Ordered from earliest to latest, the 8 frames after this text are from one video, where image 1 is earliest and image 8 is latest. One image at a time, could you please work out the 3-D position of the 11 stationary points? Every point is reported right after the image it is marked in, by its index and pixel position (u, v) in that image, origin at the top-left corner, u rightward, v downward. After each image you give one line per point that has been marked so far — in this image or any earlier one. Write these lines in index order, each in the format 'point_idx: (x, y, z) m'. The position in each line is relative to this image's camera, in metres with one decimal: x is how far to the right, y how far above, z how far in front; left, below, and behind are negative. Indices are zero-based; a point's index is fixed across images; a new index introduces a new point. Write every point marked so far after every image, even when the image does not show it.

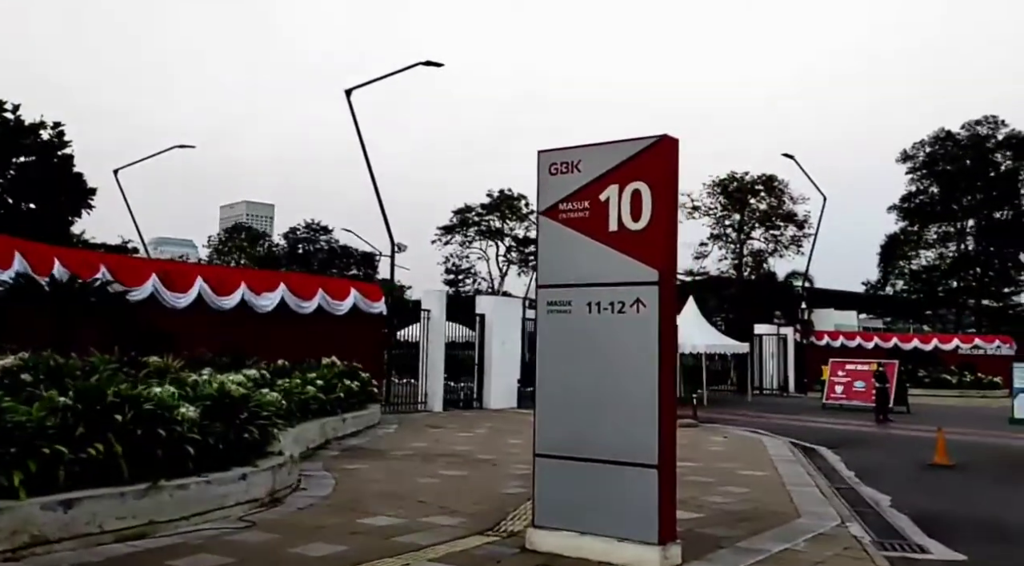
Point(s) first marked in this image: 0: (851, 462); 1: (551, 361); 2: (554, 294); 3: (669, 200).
0: (+6.0, -3.1, +15.8) m
1: (+0.4, -0.5, +7.3) m
2: (+0.4, +0.1, +7.4) m
3: (+1.4, +0.9, +7.0) m
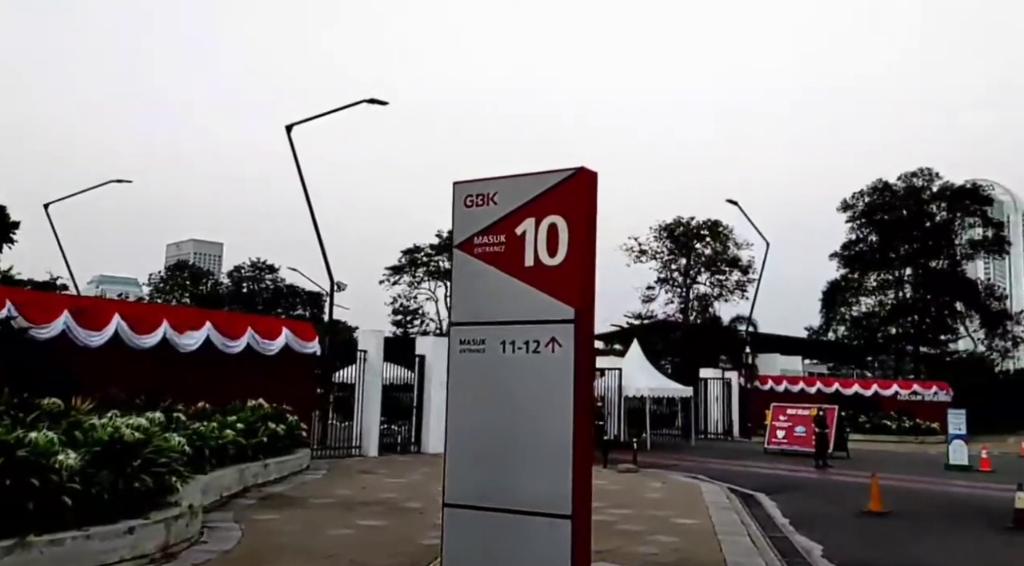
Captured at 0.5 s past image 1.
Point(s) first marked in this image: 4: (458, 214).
0: (+4.8, -4.0, +15.6) m
1: (-0.5, -1.0, +7.1) m
2: (-0.4, -0.4, +7.1) m
3: (+0.6, +0.4, +6.8) m
4: (-0.5, +0.6, +7.3) m
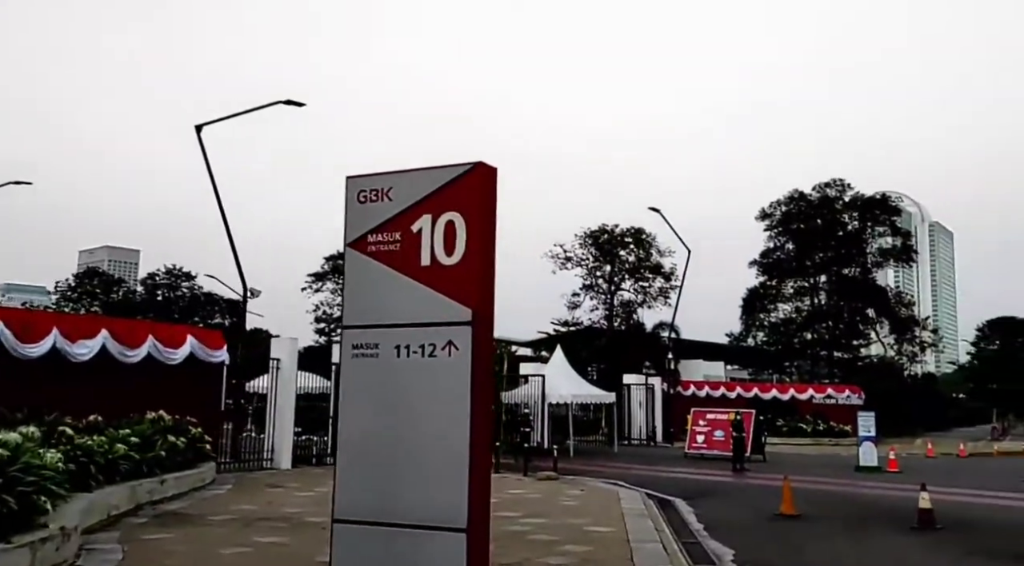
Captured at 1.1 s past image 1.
0: (+3.3, -4.1, +15.5) m
1: (-1.3, -1.0, +6.7) m
2: (-1.2, -0.4, +6.7) m
3: (-0.2, +0.4, +6.5) m
4: (-1.3, +0.6, +6.9) m
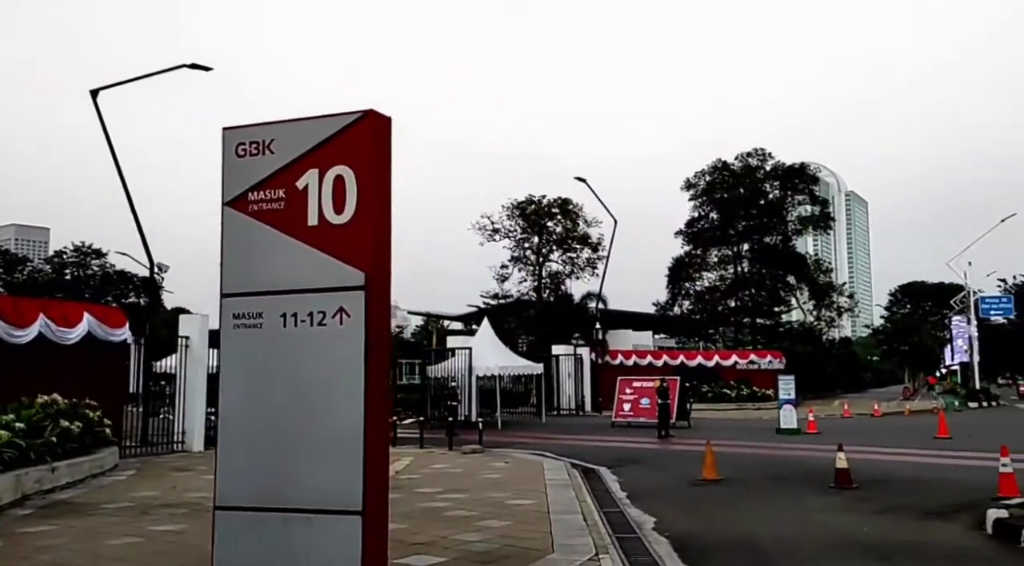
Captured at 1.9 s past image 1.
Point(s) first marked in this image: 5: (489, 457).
0: (+2.0, -3.5, +15.3) m
1: (-2.0, -0.8, +6.1) m
2: (-1.9, -0.1, +6.1) m
3: (-0.9, +0.6, +5.9) m
4: (-2.0, +0.8, +6.2) m
5: (-0.5, -3.8, +19.3) m
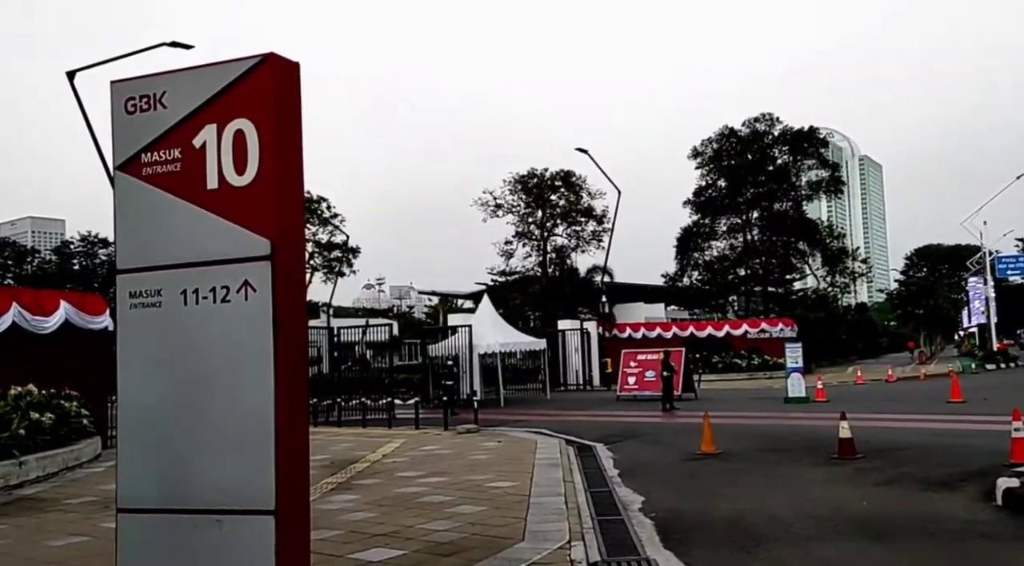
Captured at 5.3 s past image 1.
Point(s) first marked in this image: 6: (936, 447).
0: (+1.8, -3.0, +14.7) m
1: (-2.4, -0.6, +5.4) m
2: (-2.3, 0.0, +5.4) m
3: (-1.3, +0.8, +5.2) m
4: (-2.5, +1.0, +5.5) m
5: (-0.6, -3.3, +18.7) m
6: (+6.8, -2.6, +14.1) m
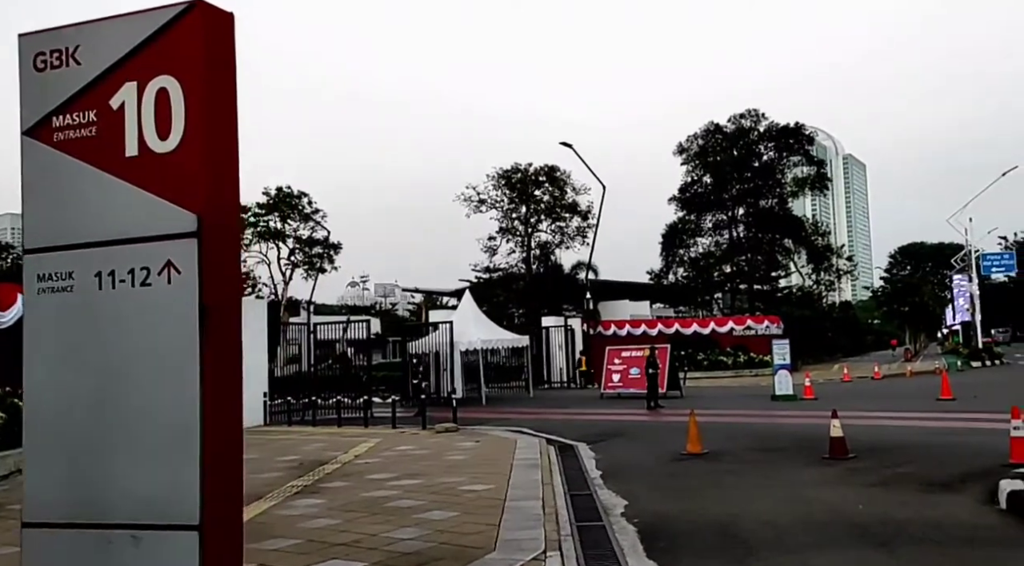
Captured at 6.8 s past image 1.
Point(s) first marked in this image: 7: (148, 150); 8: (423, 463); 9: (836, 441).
0: (+1.4, -2.9, +14.1) m
1: (-2.6, -0.5, +4.7) m
2: (-2.5, +0.1, +4.8) m
3: (-1.5, +0.9, +4.5) m
4: (-2.7, +1.1, +4.8) m
5: (-1.0, -3.1, +18.1) m
6: (+6.5, -2.5, +13.6) m
7: (-1.9, +0.7, +4.6) m
8: (-1.4, -2.8, +13.7) m
9: (+4.7, -2.3, +12.7) m
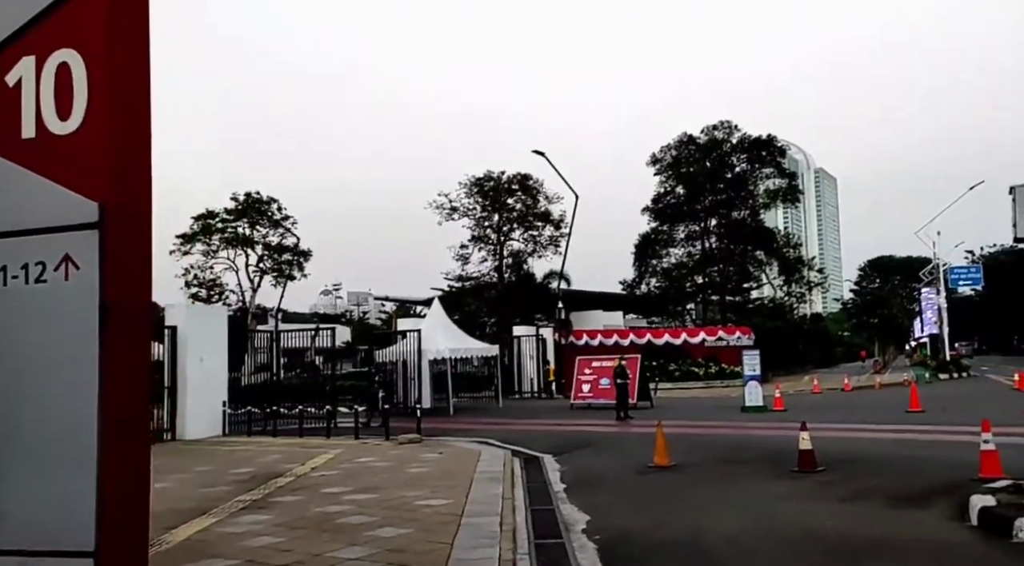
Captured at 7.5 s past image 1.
0: (+0.8, -3.0, +13.7) m
1: (-2.9, -0.5, +4.2) m
2: (-2.8, +0.1, +4.3) m
3: (-1.8, +0.9, +4.1) m
4: (-3.0, +1.1, +4.4) m
5: (-1.8, -3.3, +17.6) m
6: (+5.9, -2.7, +13.3) m
7: (-2.2, +0.7, +4.1) m
8: (-2.0, -2.9, +13.2) m
9: (+4.2, -2.4, +12.4) m
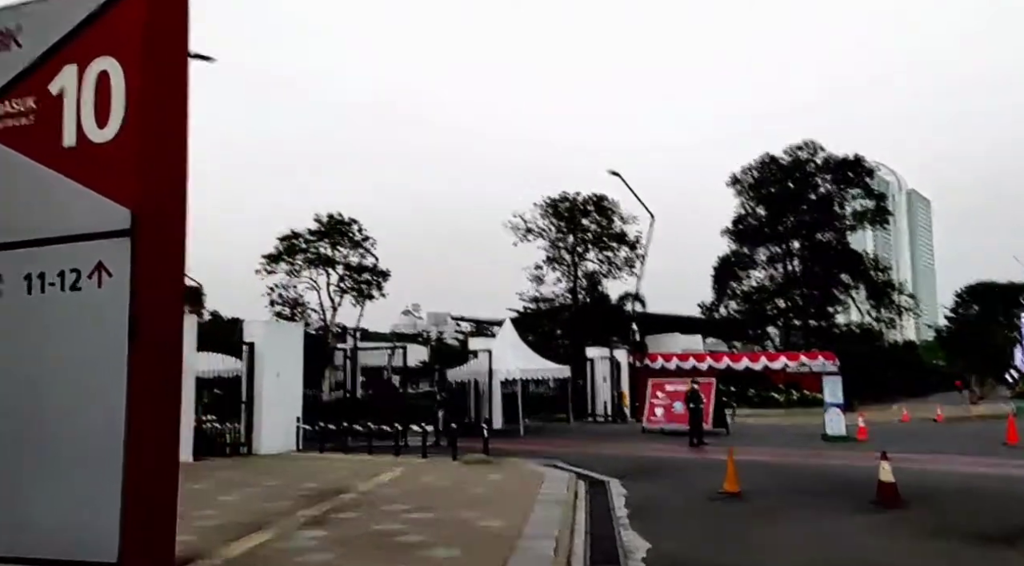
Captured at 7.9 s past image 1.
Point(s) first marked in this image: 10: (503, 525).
0: (+1.8, -3.3, +13.3) m
1: (-2.7, -0.5, +4.3) m
2: (-2.6, +0.1, +4.3) m
3: (-1.6, +0.9, +4.1) m
4: (-2.8, +1.1, +4.5) m
5: (-0.4, -3.7, +17.4) m
6: (+6.8, -3.0, +12.5) m
7: (-2.0, +0.7, +4.1) m
8: (-1.0, -3.2, +13.1) m
9: (+5.0, -2.7, +11.8) m
10: (-0.1, -2.8, +10.0) m
